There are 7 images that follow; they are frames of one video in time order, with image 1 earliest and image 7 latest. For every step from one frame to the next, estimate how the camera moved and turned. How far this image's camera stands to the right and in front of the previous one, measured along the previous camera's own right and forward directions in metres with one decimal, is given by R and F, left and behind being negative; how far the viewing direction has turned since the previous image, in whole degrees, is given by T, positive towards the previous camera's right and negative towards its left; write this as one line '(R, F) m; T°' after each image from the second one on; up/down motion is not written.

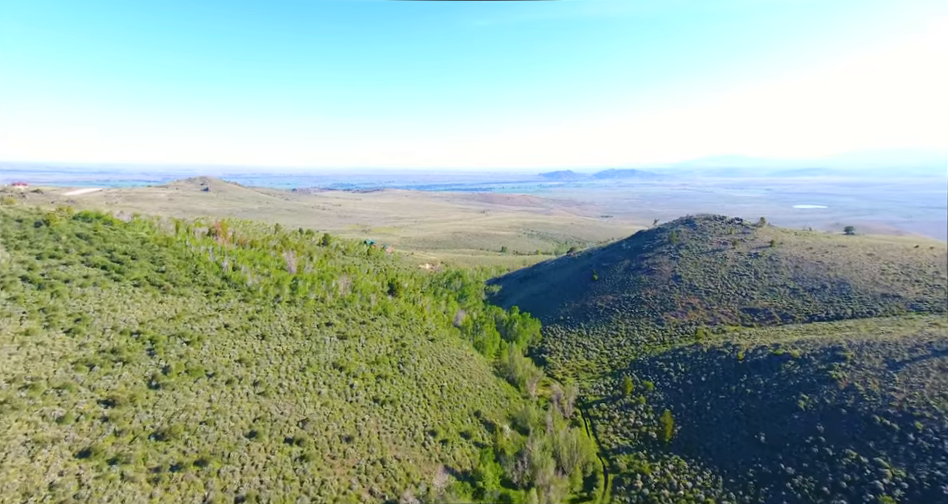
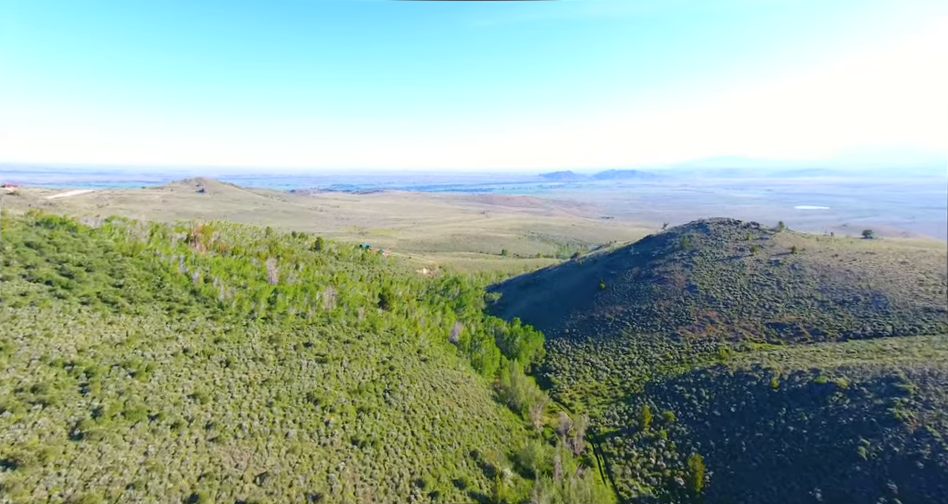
(+0.2, +4.4) m; 0°
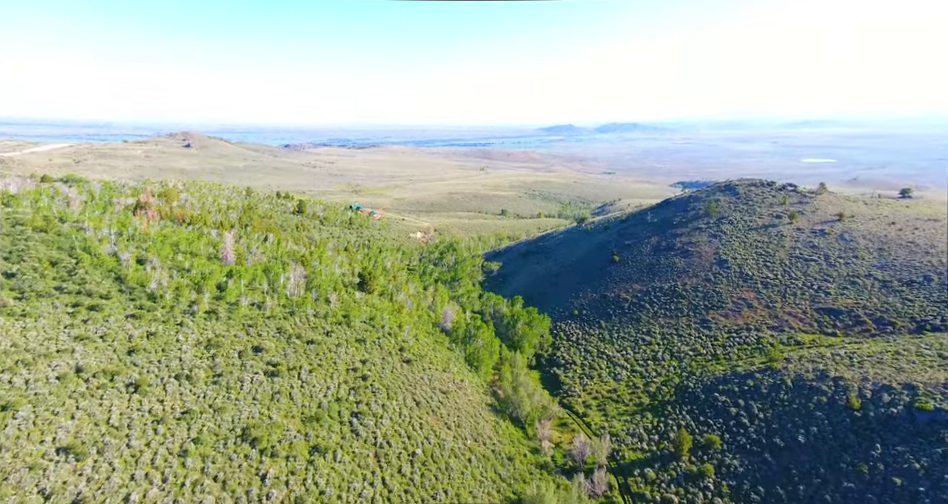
(+0.4, +7.8) m; 0°
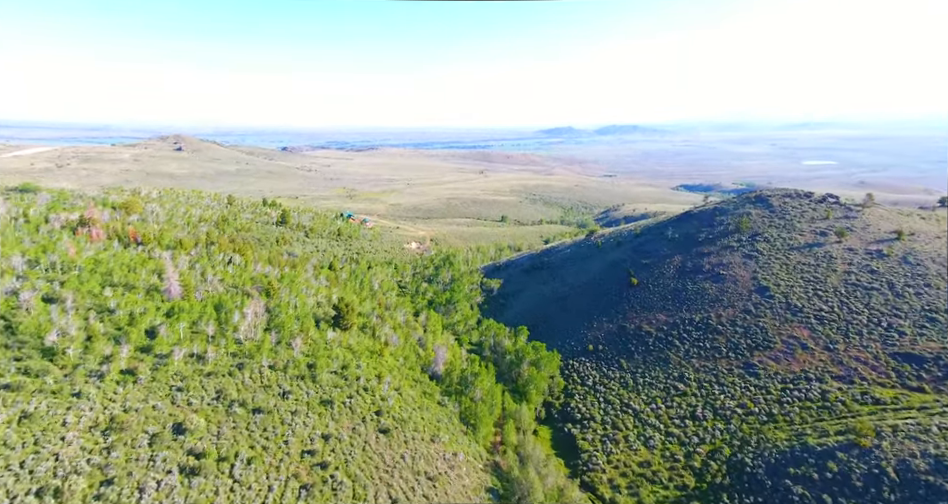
(+0.2, +7.0) m; 0°
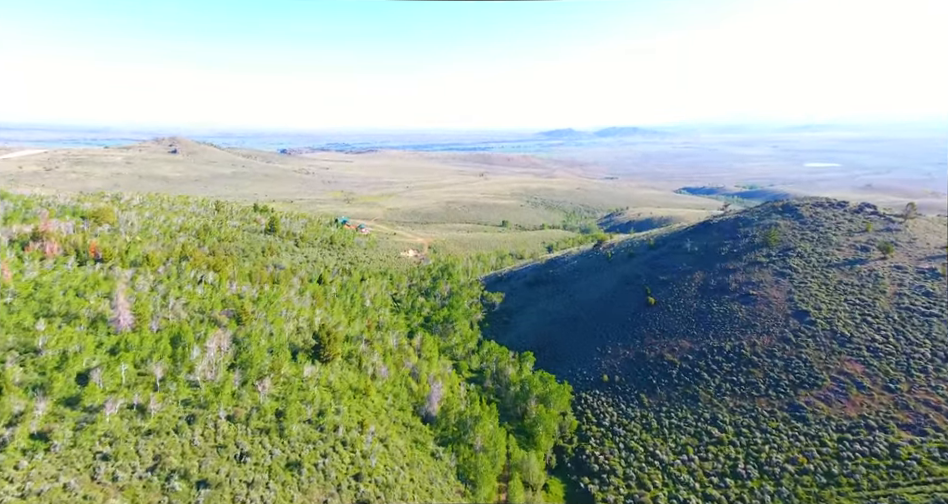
(0.0, +4.7) m; 0°
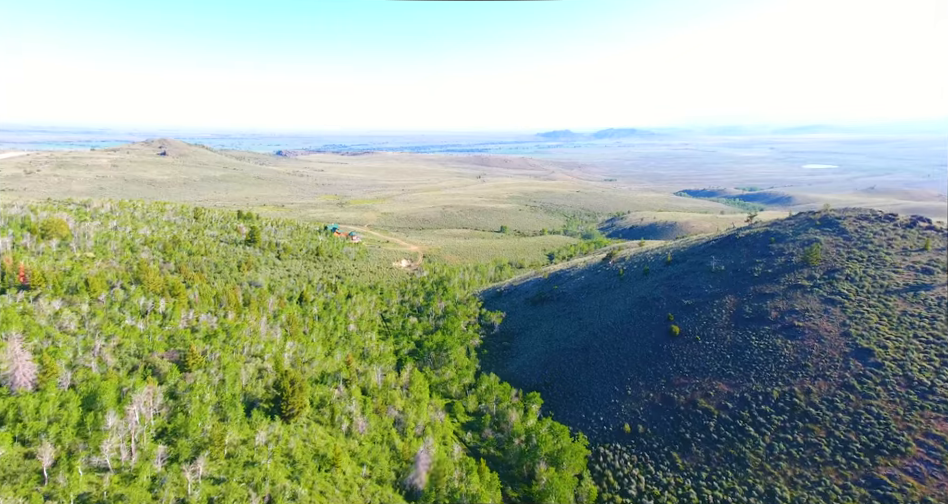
(+0.1, +5.9) m; 0°
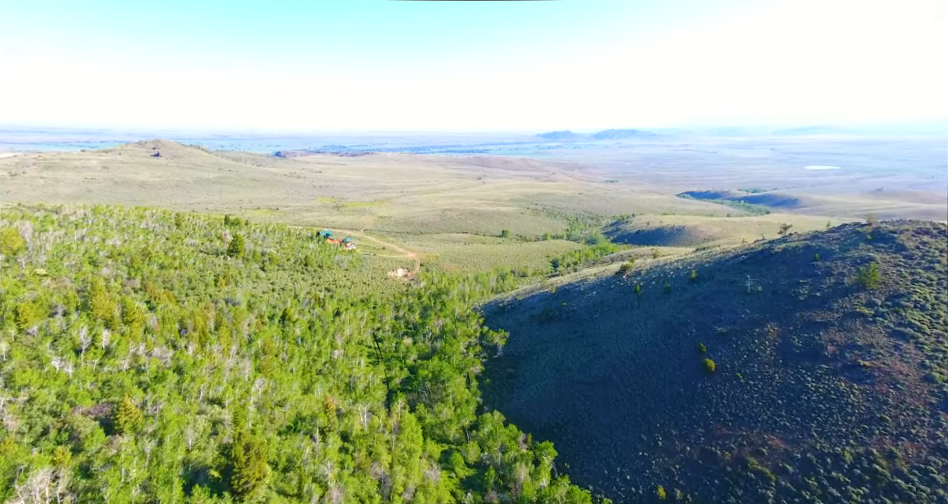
(-0.1, +5.5) m; 0°
